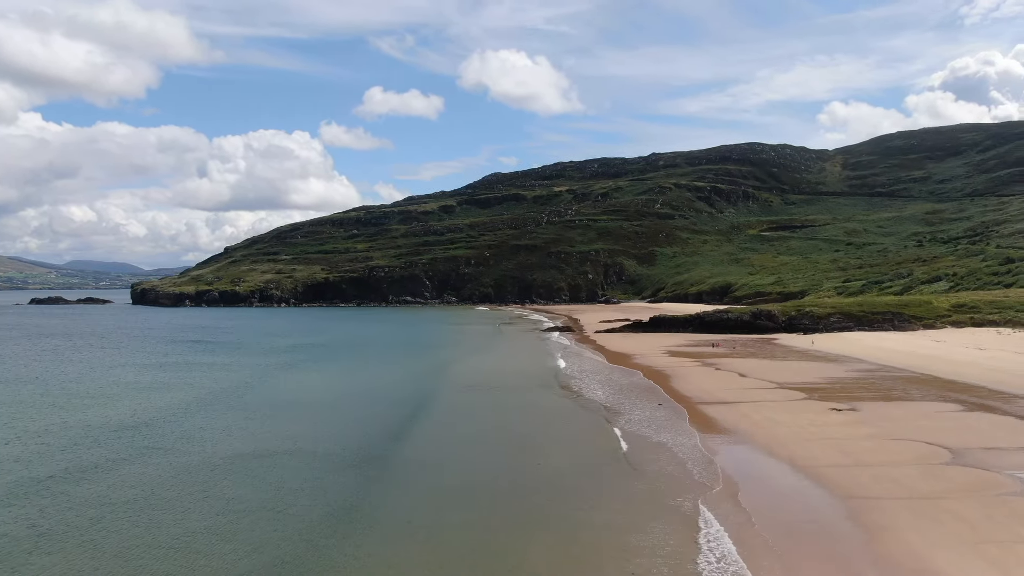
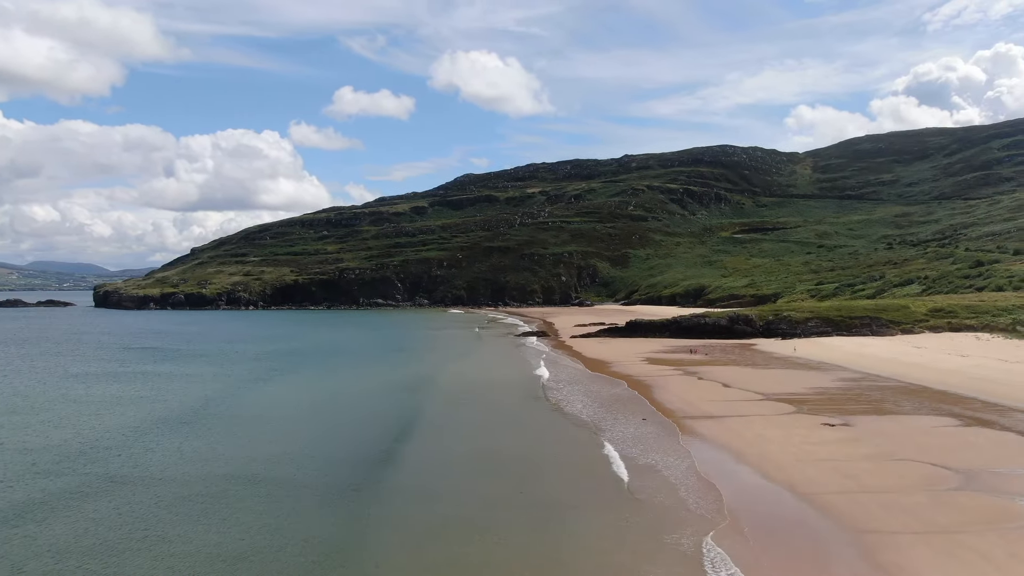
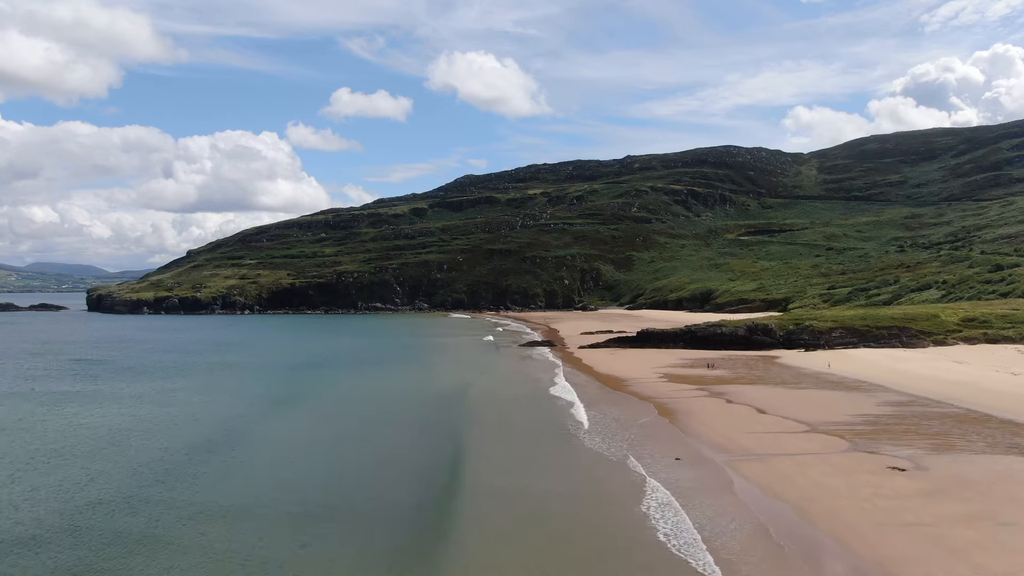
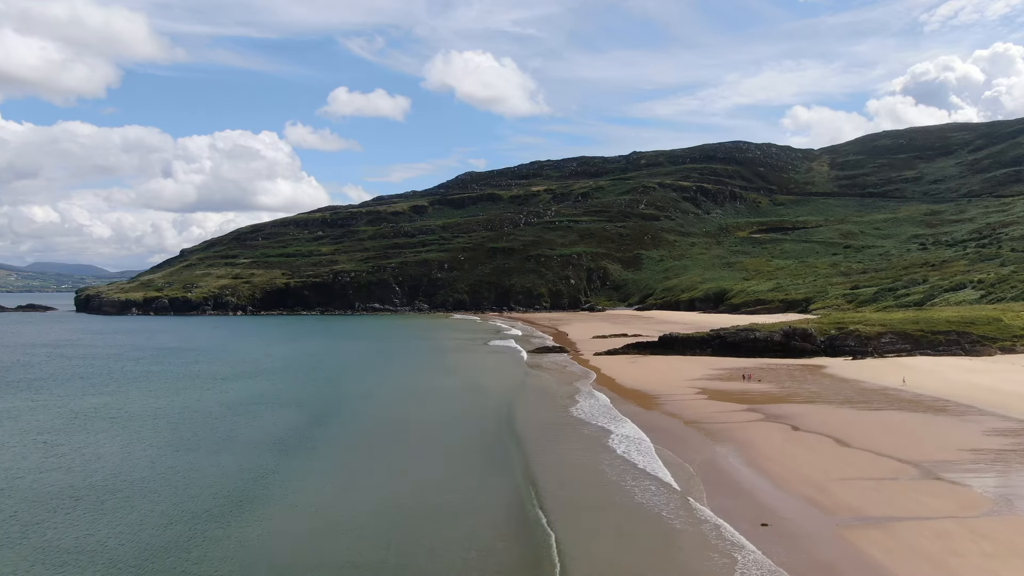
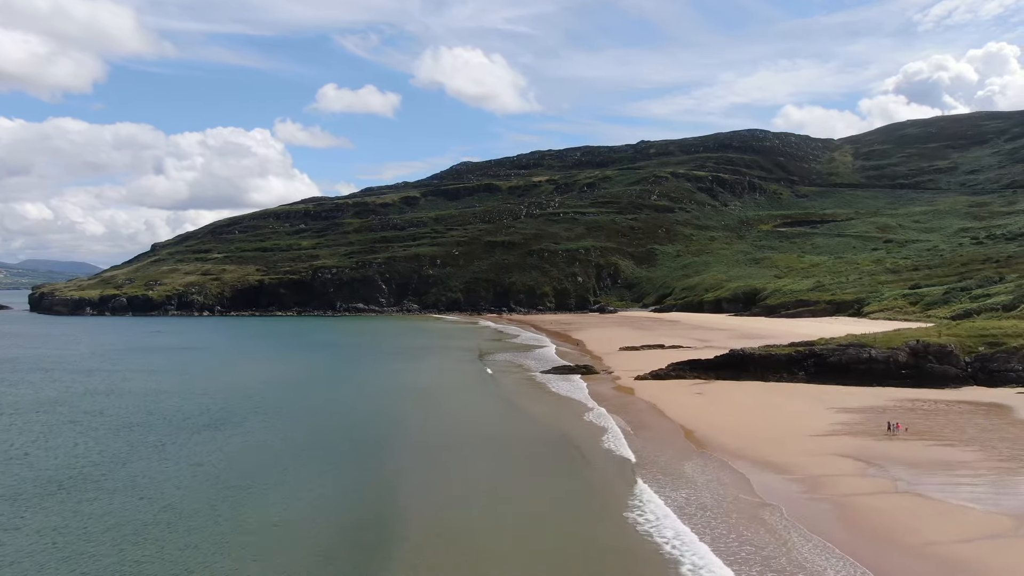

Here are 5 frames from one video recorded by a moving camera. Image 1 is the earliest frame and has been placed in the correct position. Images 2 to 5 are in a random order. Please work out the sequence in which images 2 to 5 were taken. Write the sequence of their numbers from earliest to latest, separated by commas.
2, 3, 4, 5
